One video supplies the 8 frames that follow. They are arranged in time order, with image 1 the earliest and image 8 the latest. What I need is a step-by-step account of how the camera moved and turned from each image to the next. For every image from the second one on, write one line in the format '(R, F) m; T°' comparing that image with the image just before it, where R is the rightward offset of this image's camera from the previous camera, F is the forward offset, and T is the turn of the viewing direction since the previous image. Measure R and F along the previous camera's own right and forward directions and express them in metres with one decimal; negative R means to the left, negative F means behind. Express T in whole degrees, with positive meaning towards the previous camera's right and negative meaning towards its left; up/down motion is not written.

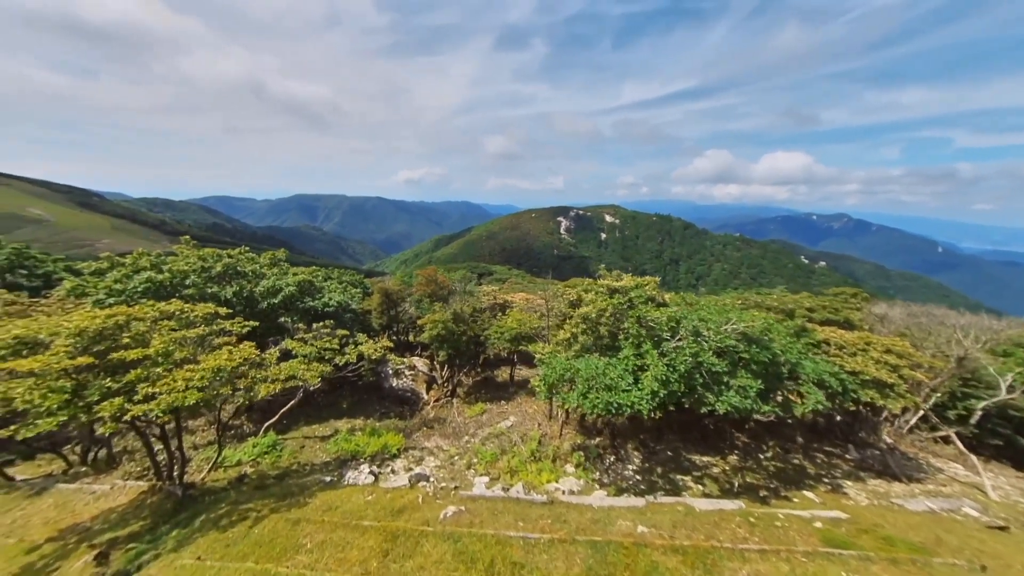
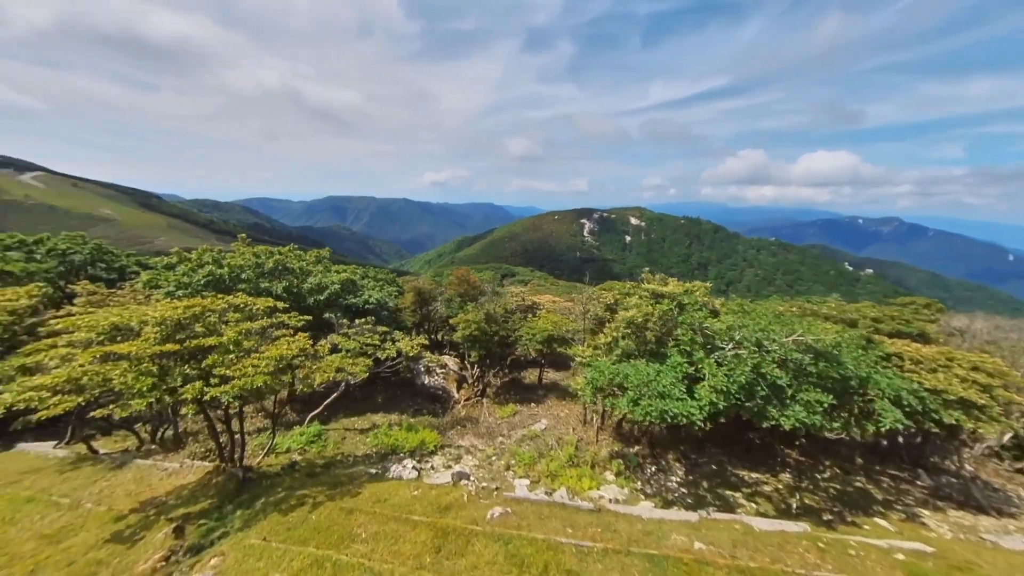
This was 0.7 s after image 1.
(-1.1, 0.0) m; -4°
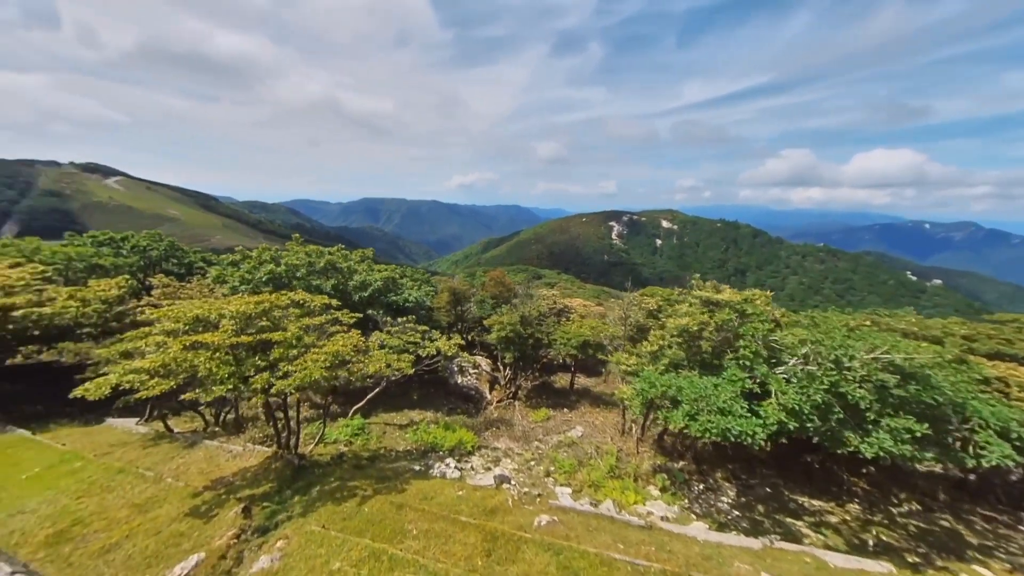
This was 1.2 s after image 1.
(-1.0, +0.1) m; -5°
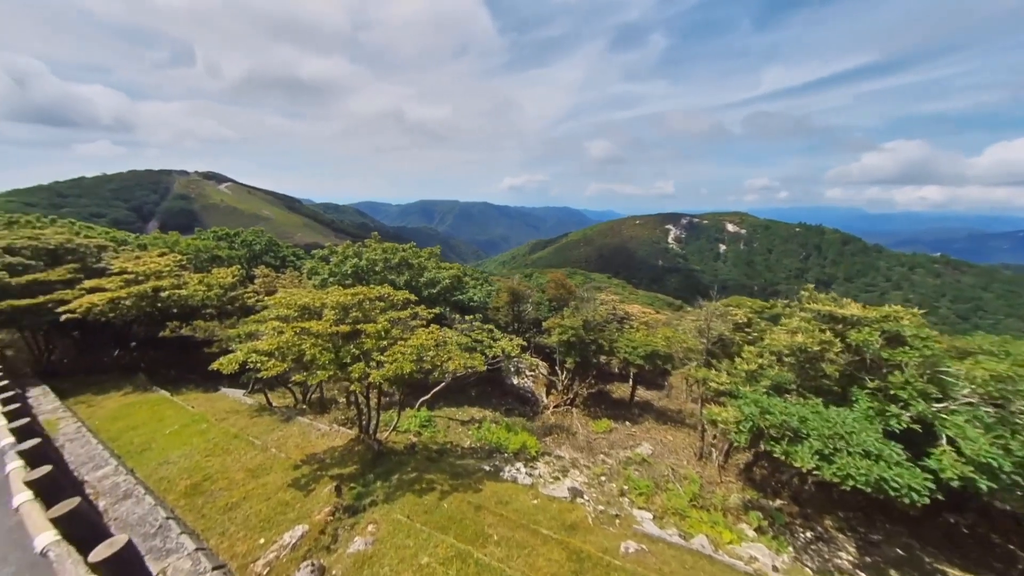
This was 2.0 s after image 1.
(-1.6, +0.4) m; -9°
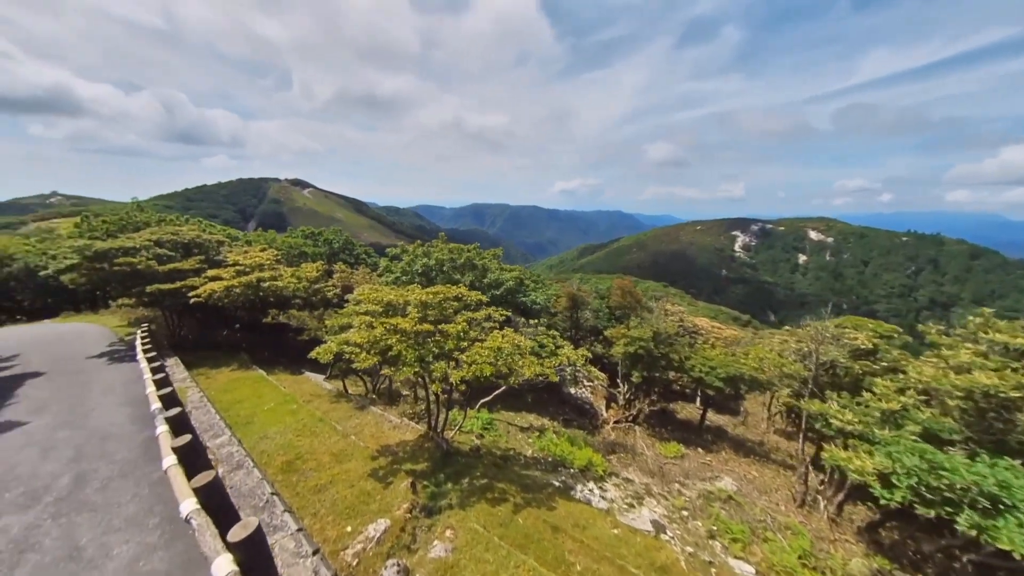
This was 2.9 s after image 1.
(-1.5, +0.5) m; -9°
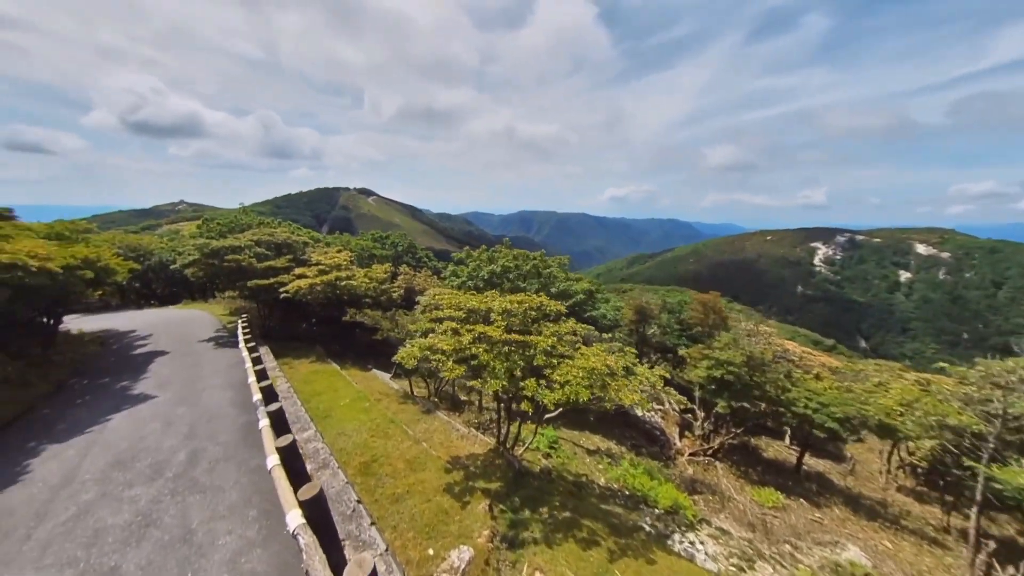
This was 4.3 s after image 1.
(-1.9, +0.9) m; -8°
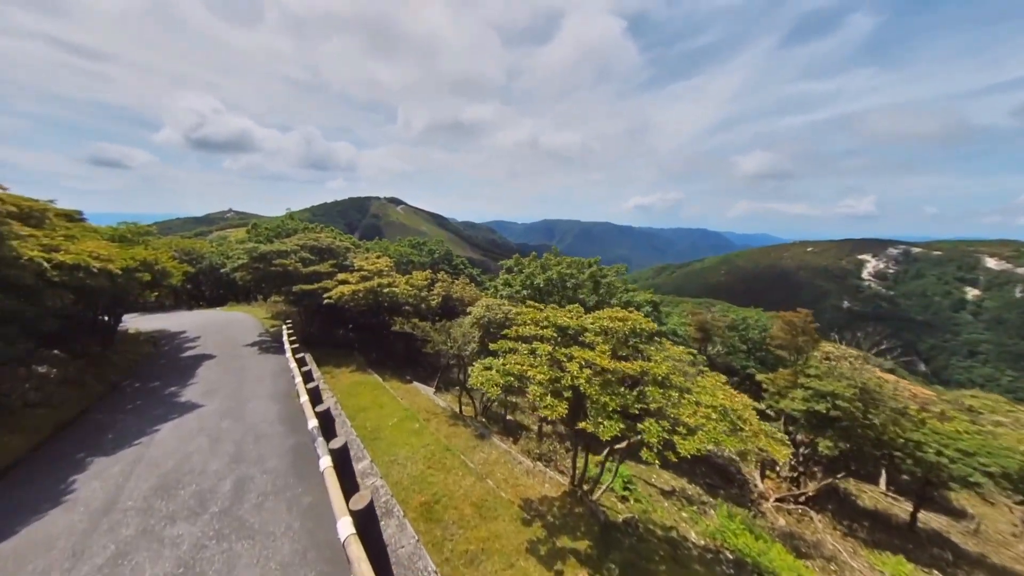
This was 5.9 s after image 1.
(-2.5, +1.9) m; -4°
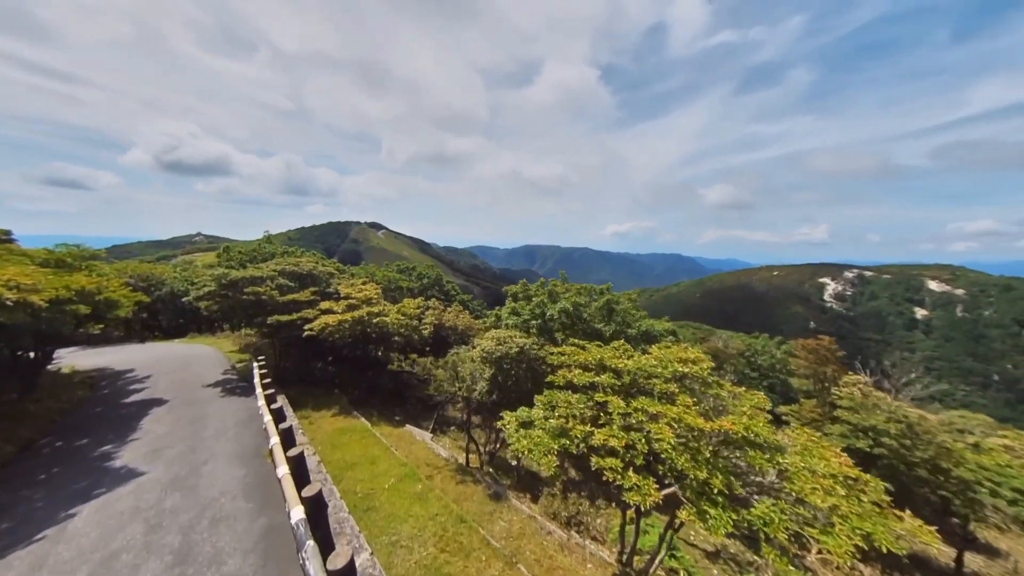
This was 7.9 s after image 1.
(-1.8, +1.9) m; +3°
